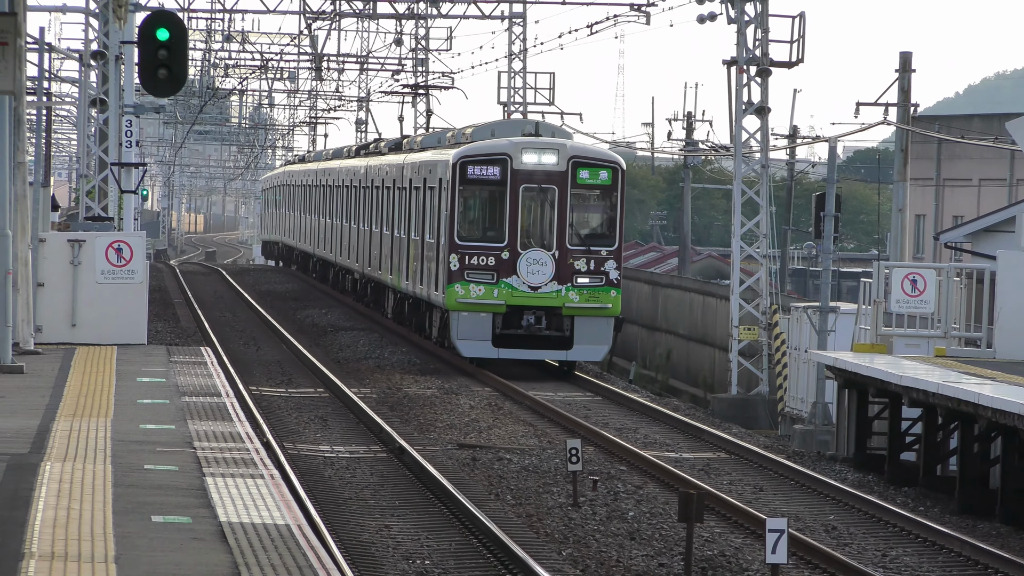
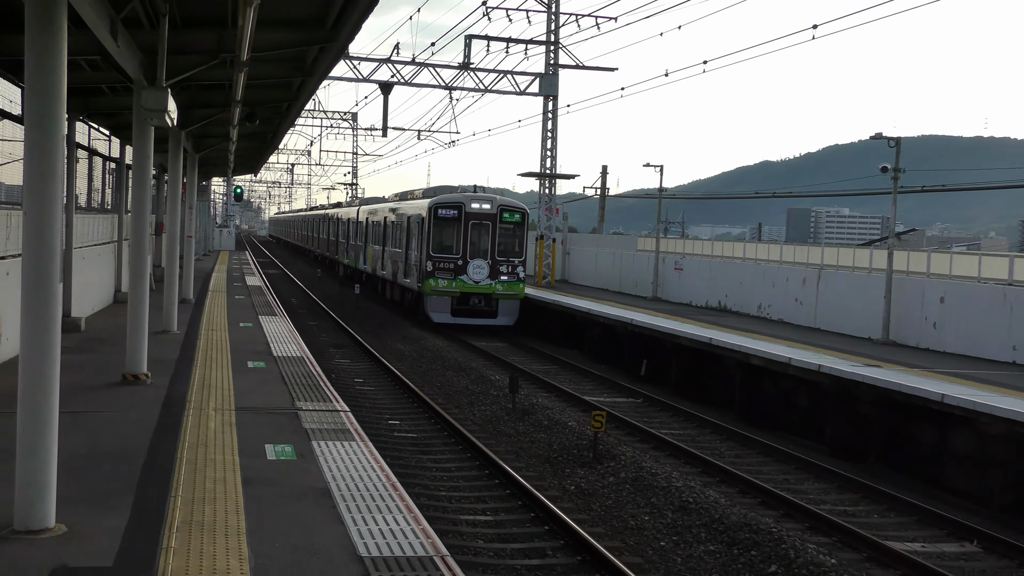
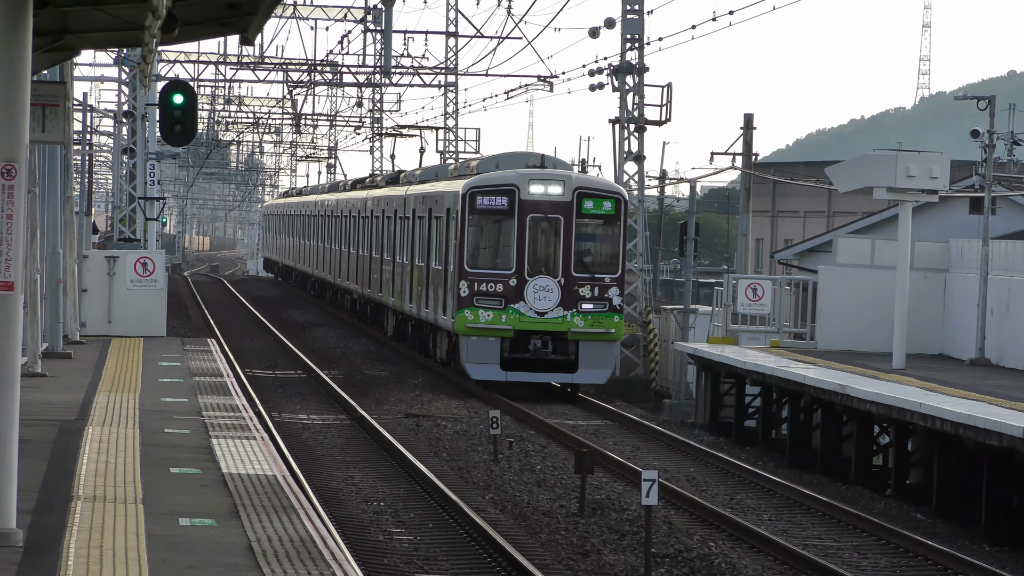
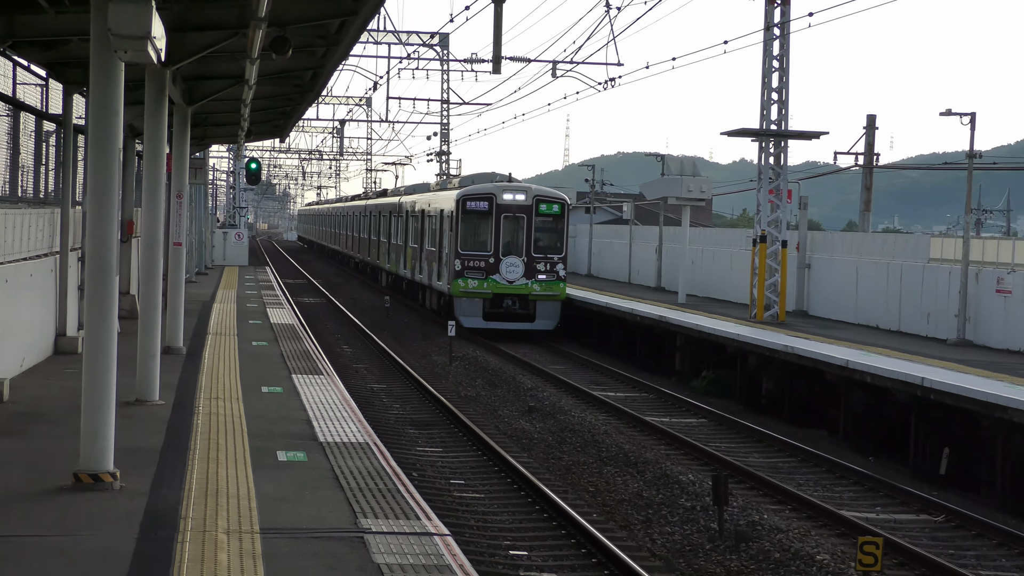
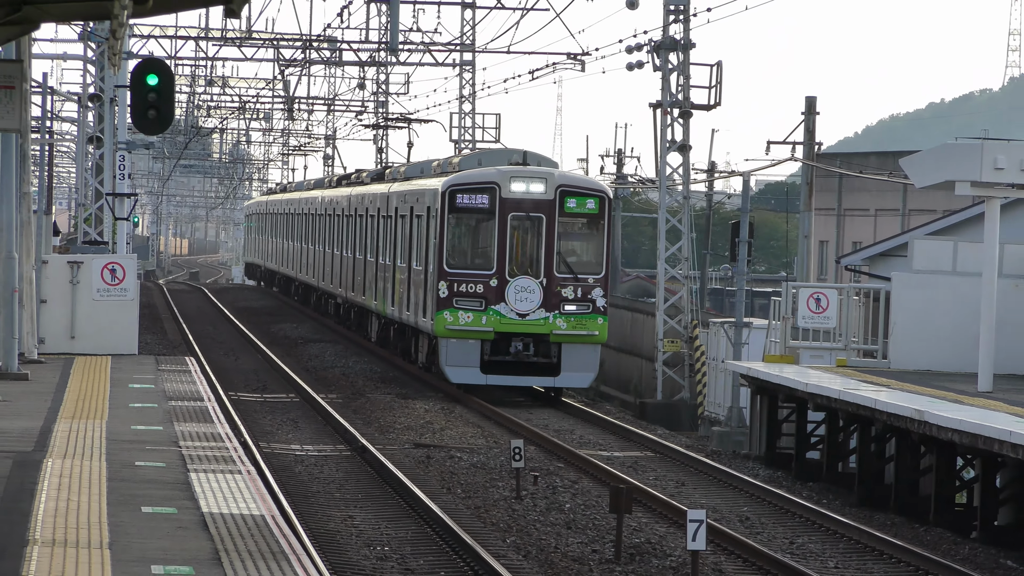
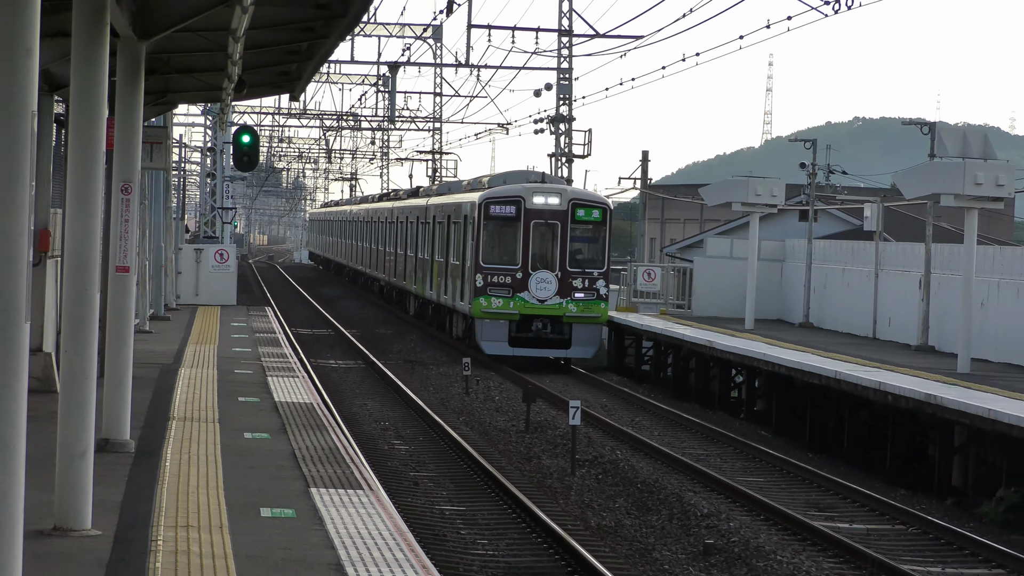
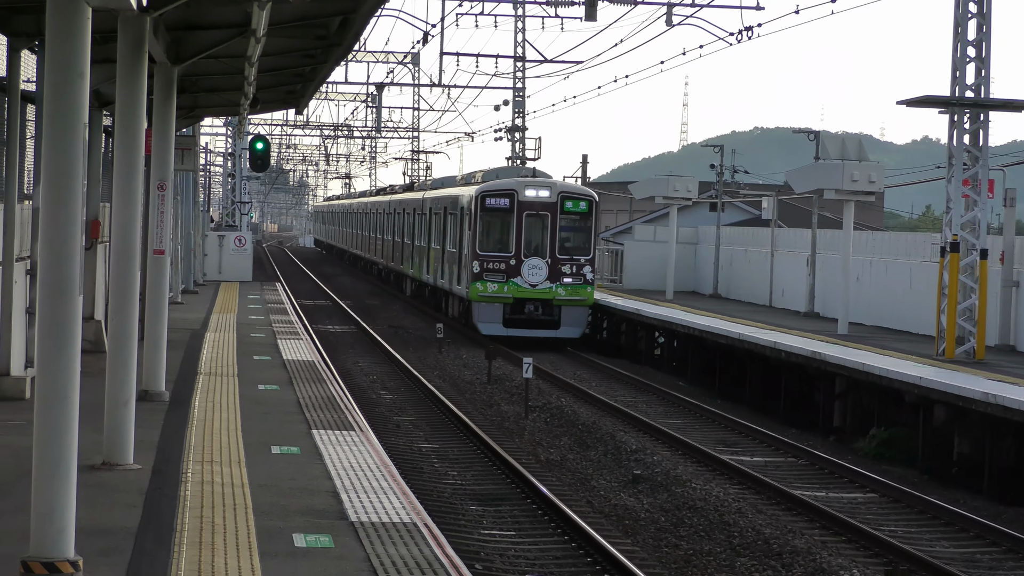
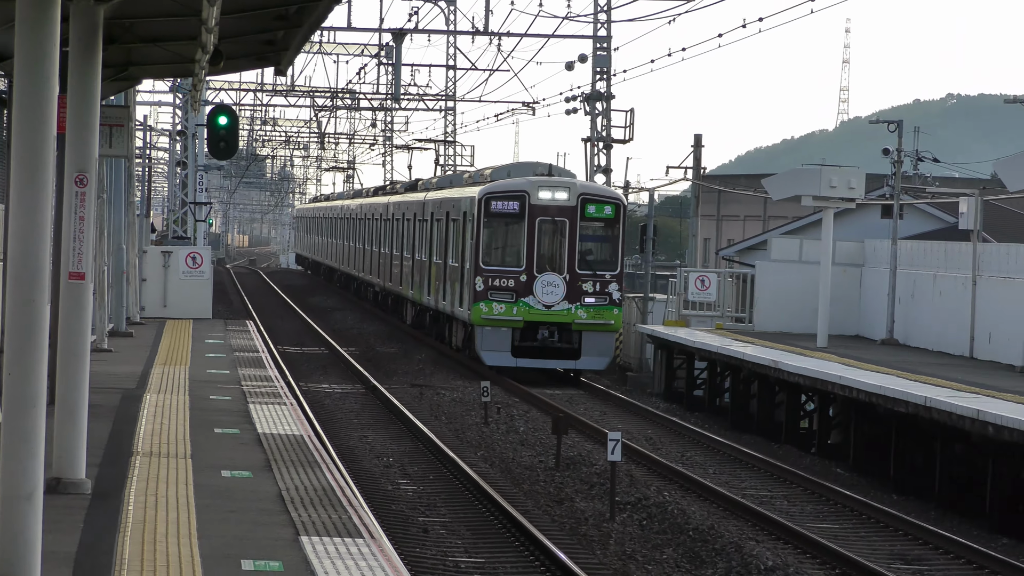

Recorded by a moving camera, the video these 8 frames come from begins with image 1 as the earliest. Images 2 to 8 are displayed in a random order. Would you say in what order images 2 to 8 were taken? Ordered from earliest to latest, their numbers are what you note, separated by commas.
5, 3, 8, 6, 7, 4, 2
